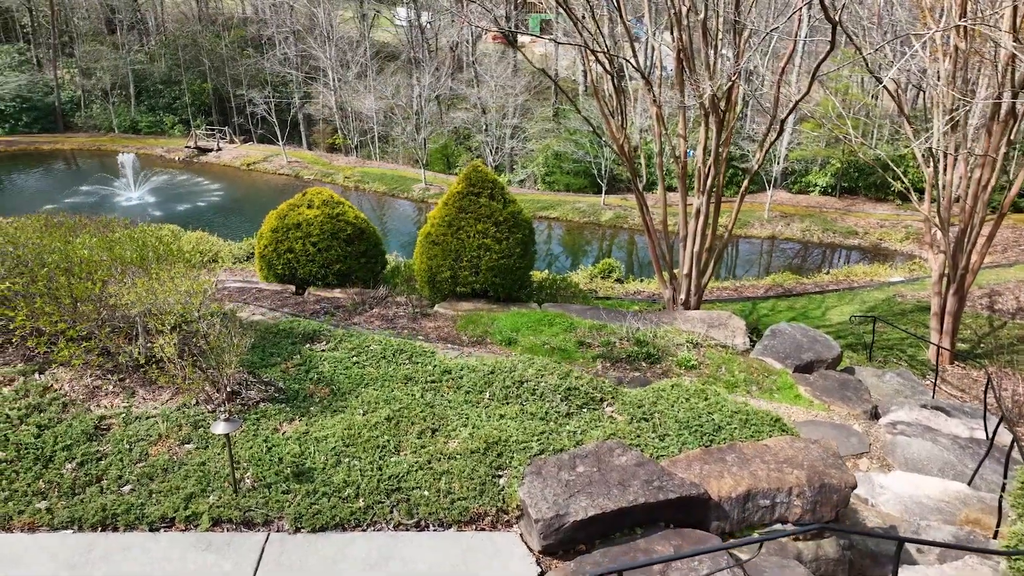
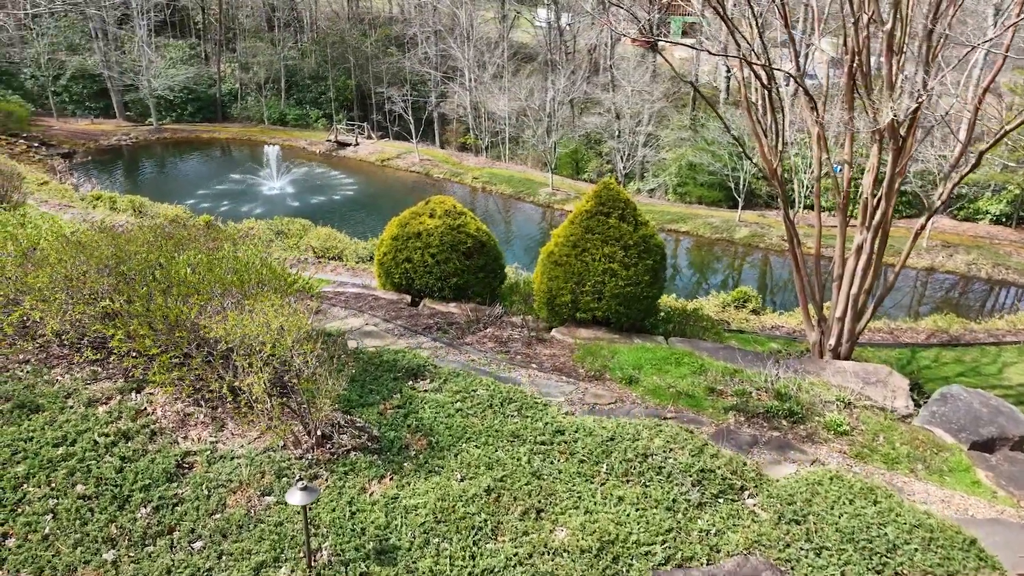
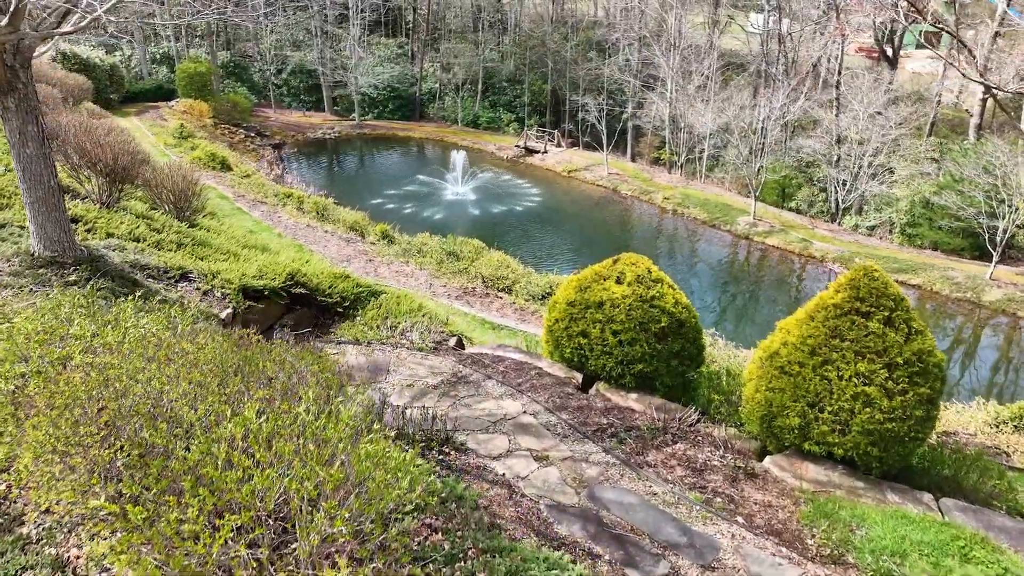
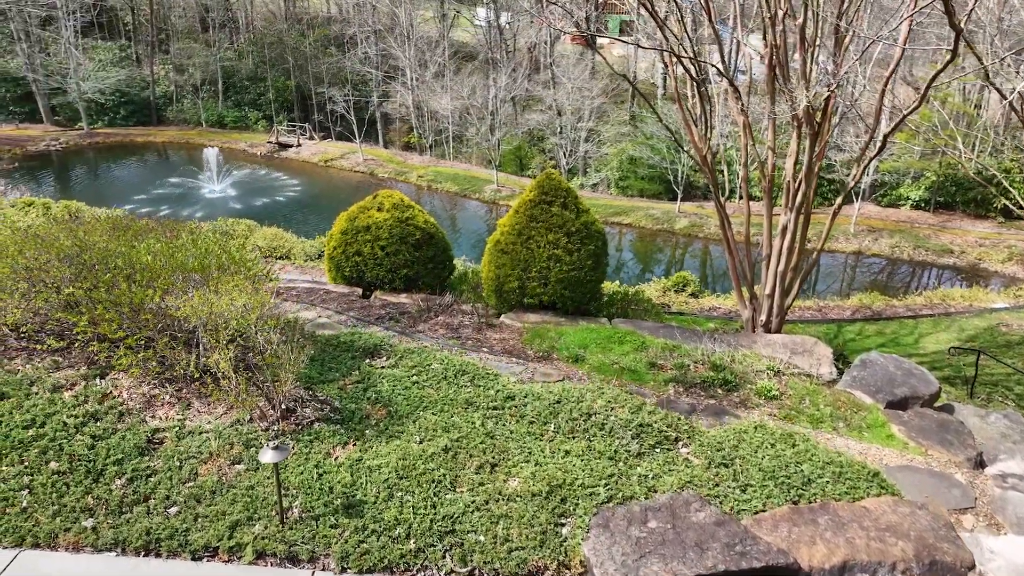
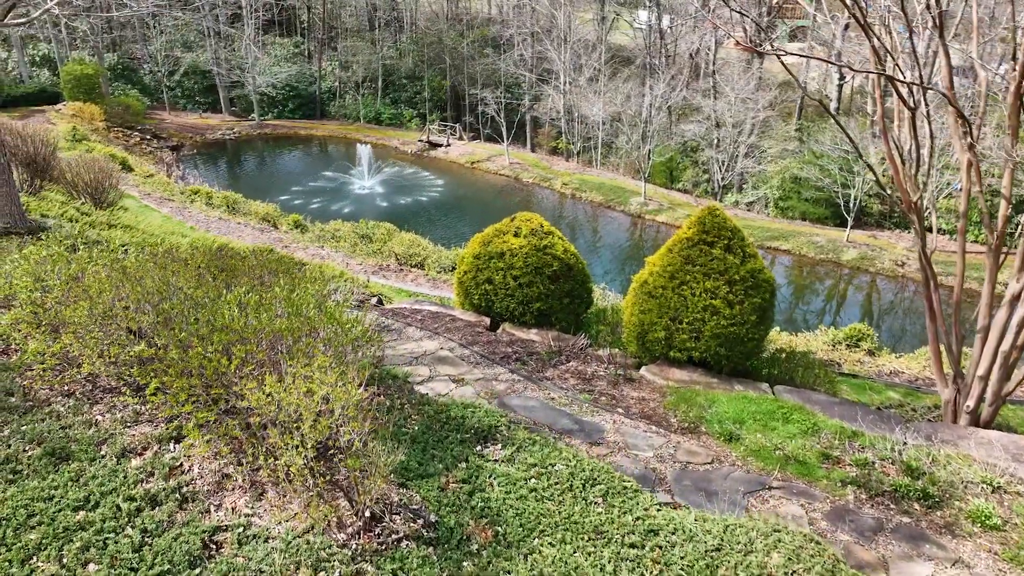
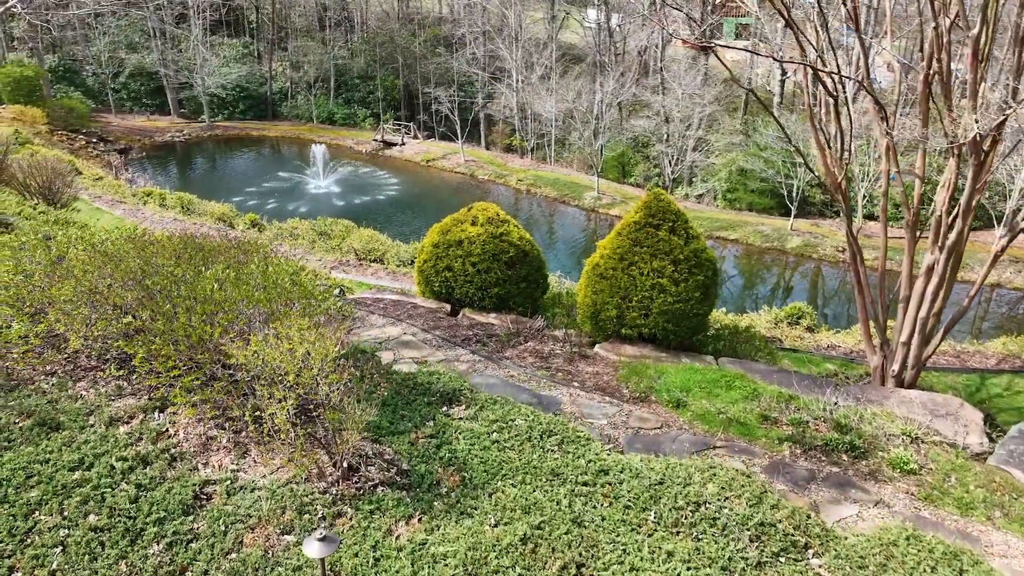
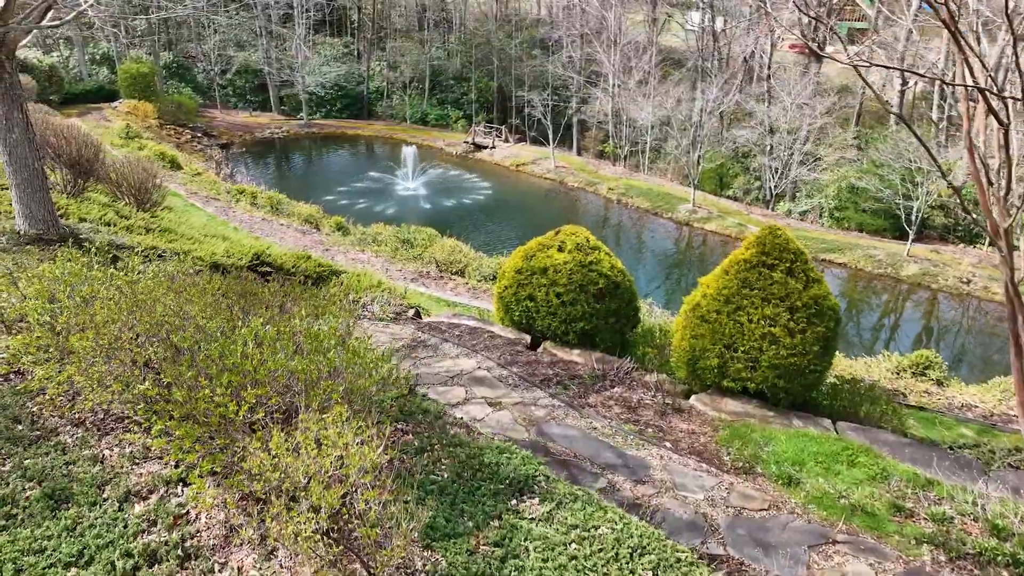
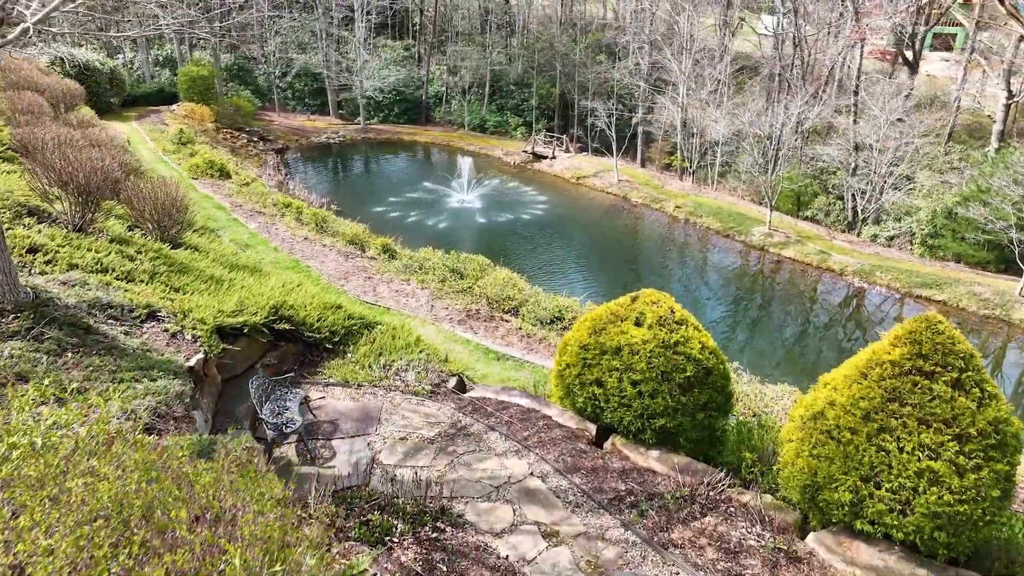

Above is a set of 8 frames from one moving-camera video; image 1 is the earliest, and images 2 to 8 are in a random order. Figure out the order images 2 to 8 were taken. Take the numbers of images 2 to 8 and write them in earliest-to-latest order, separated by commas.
4, 2, 6, 5, 7, 3, 8
